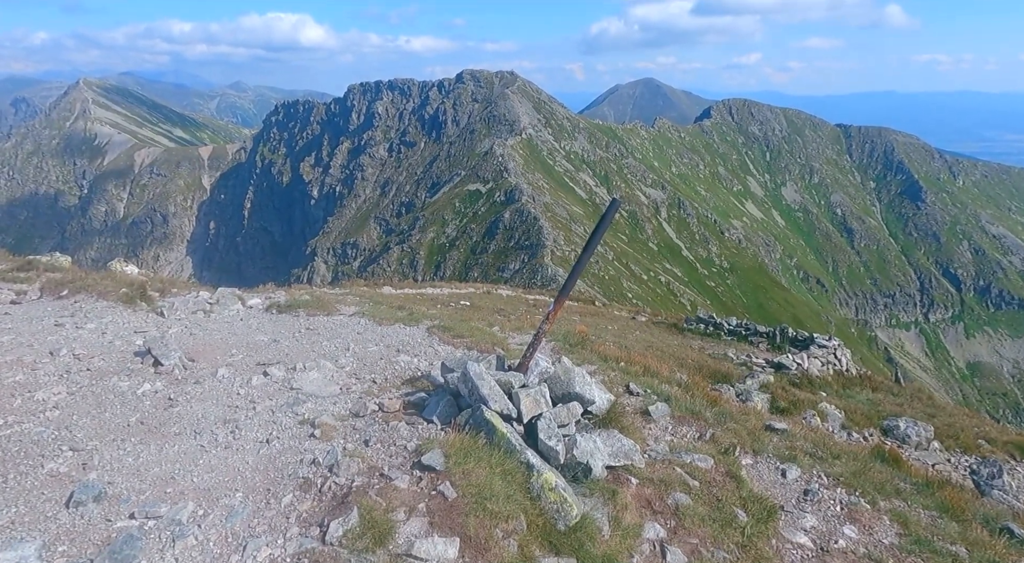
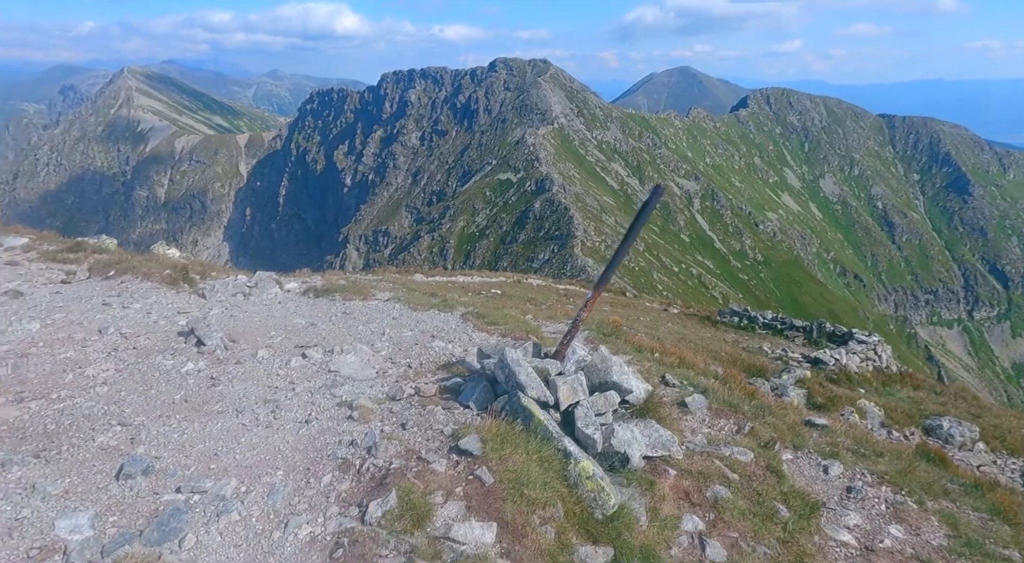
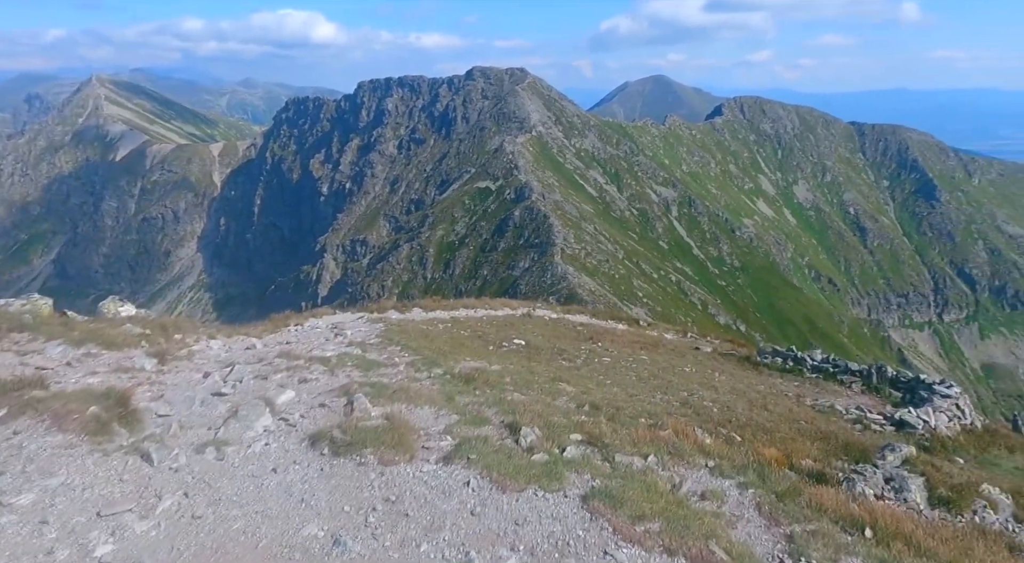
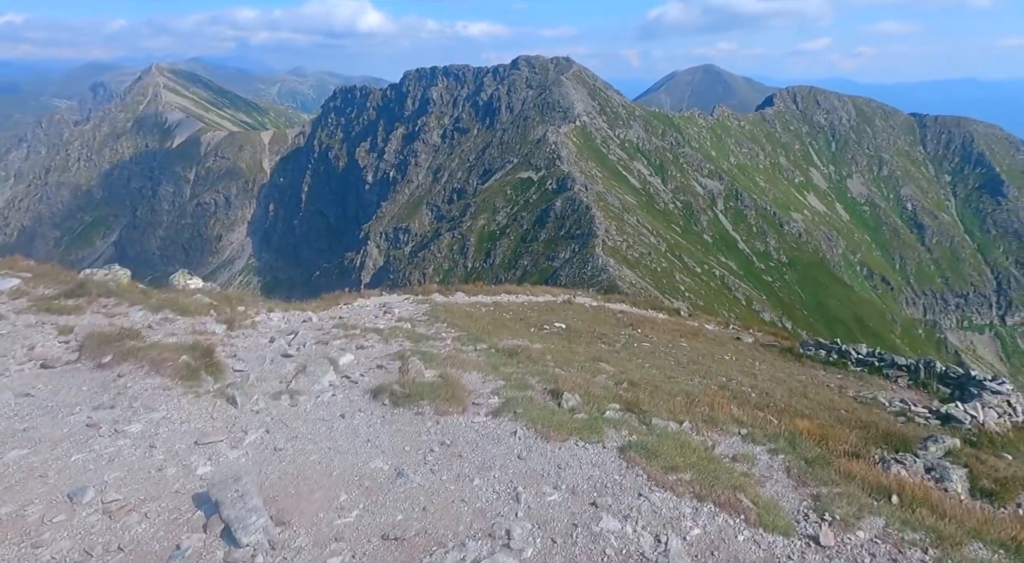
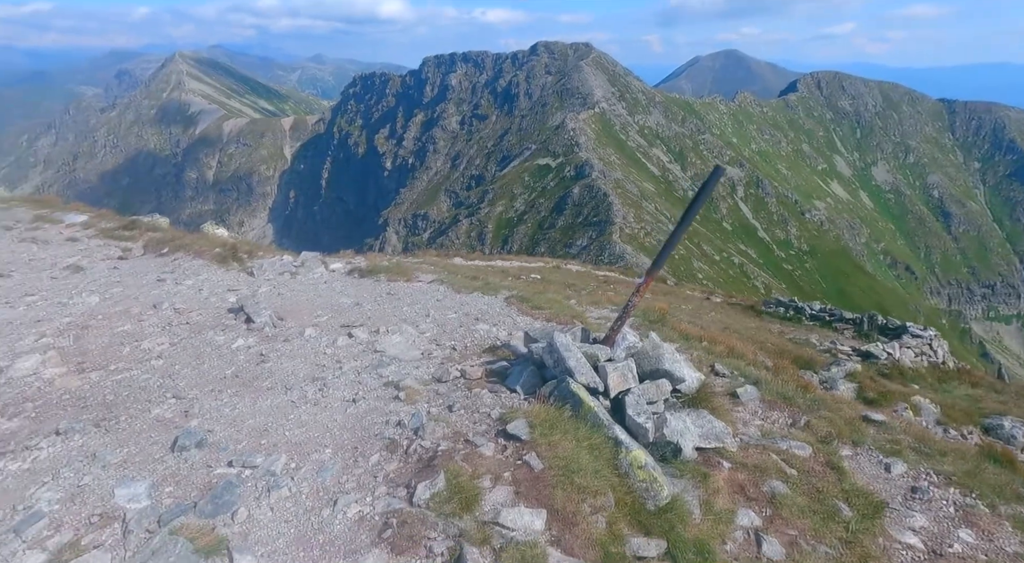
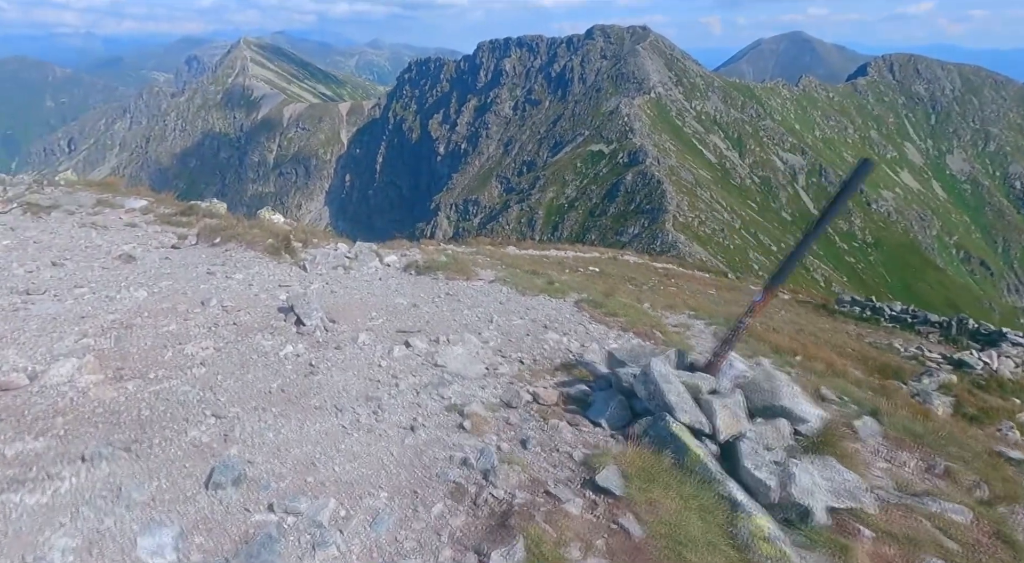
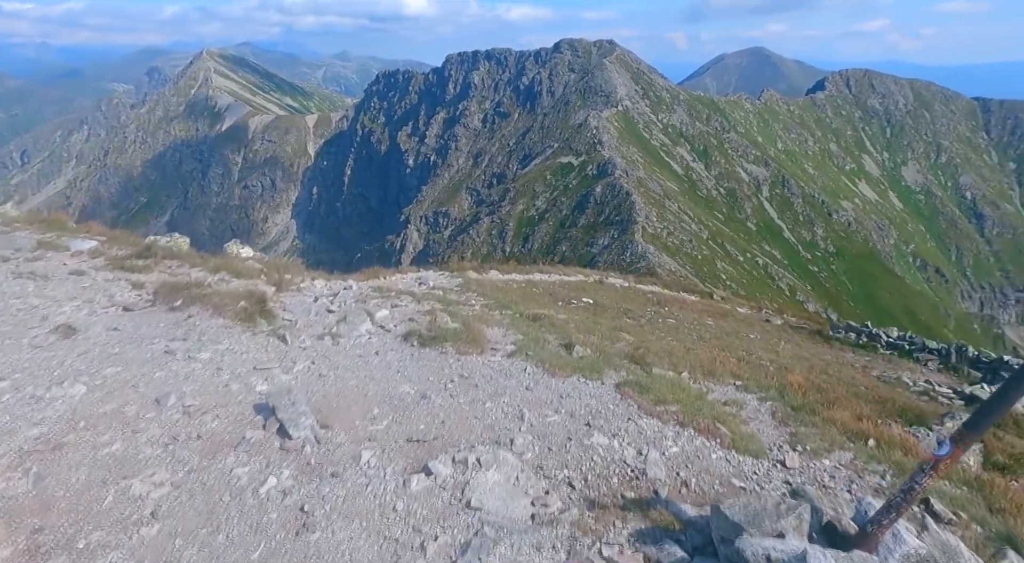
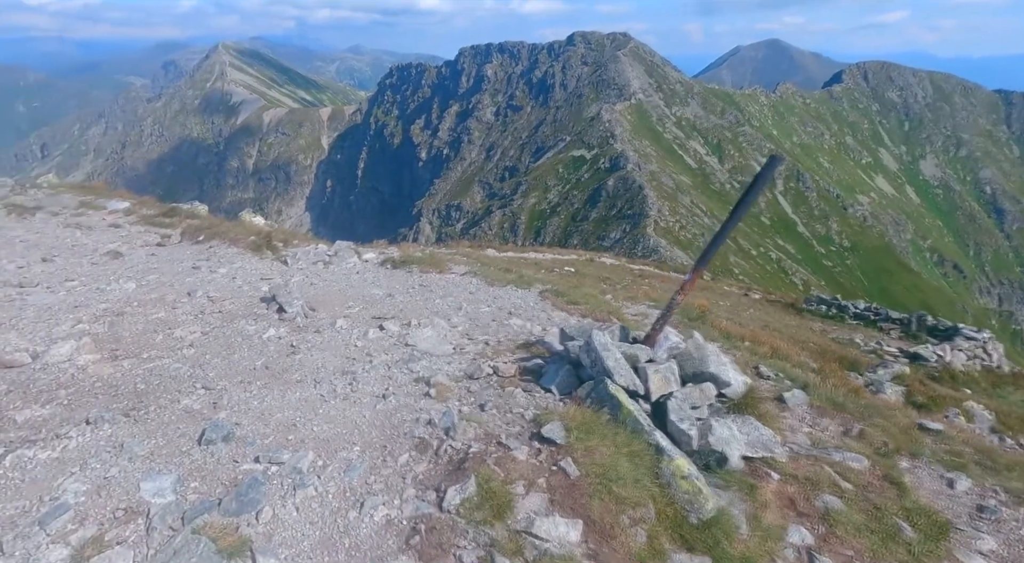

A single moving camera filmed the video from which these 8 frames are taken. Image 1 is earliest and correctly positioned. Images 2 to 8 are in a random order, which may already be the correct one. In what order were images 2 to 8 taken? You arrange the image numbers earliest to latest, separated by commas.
2, 5, 8, 6, 7, 4, 3
